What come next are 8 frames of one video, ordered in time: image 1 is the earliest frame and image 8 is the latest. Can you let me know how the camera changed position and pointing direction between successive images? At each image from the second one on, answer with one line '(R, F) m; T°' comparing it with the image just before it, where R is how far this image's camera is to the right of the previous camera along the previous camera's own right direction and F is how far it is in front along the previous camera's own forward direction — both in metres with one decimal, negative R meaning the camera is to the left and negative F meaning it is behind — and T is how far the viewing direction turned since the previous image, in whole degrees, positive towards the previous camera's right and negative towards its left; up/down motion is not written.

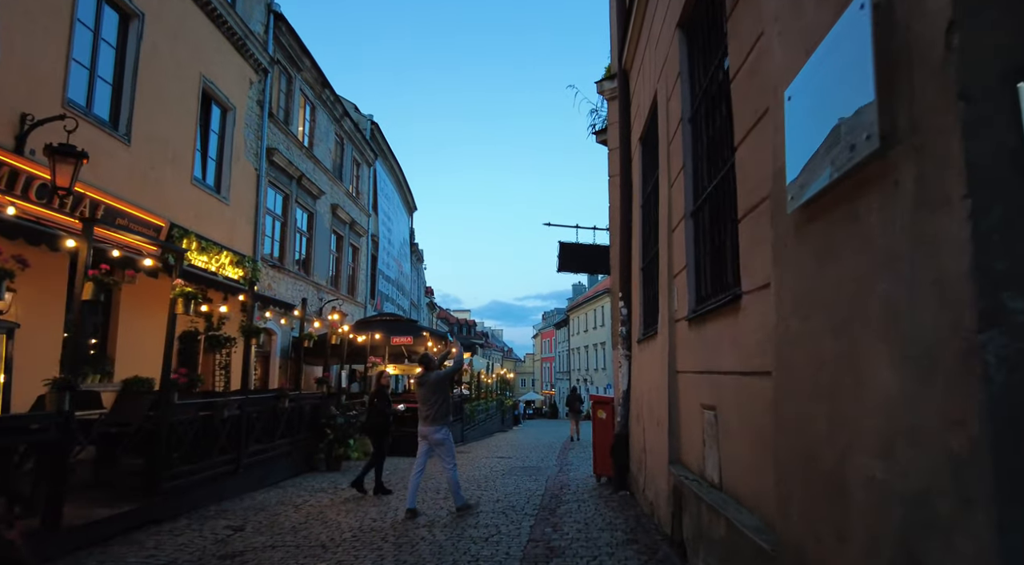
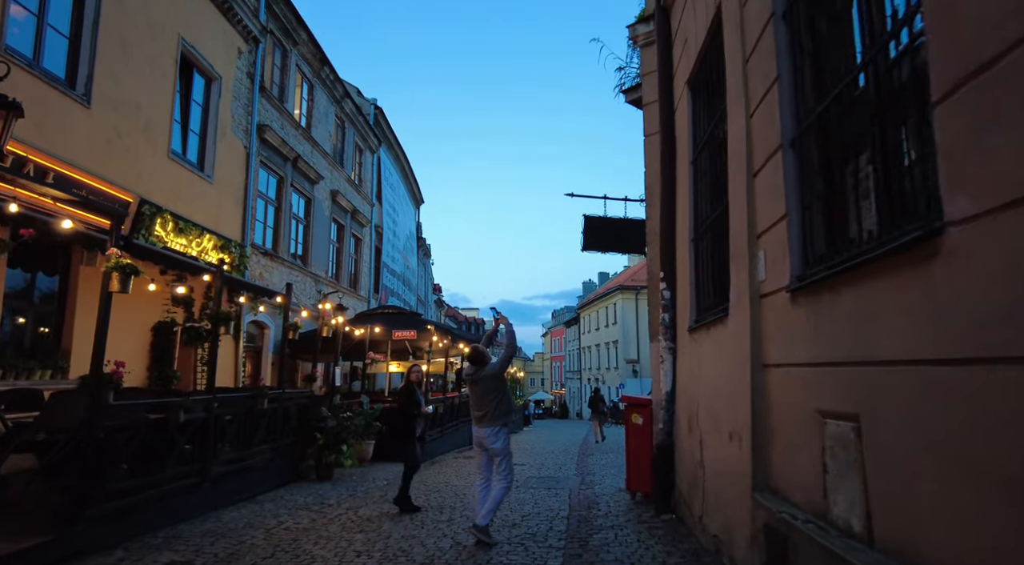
(-0.1, +1.3) m; -1°
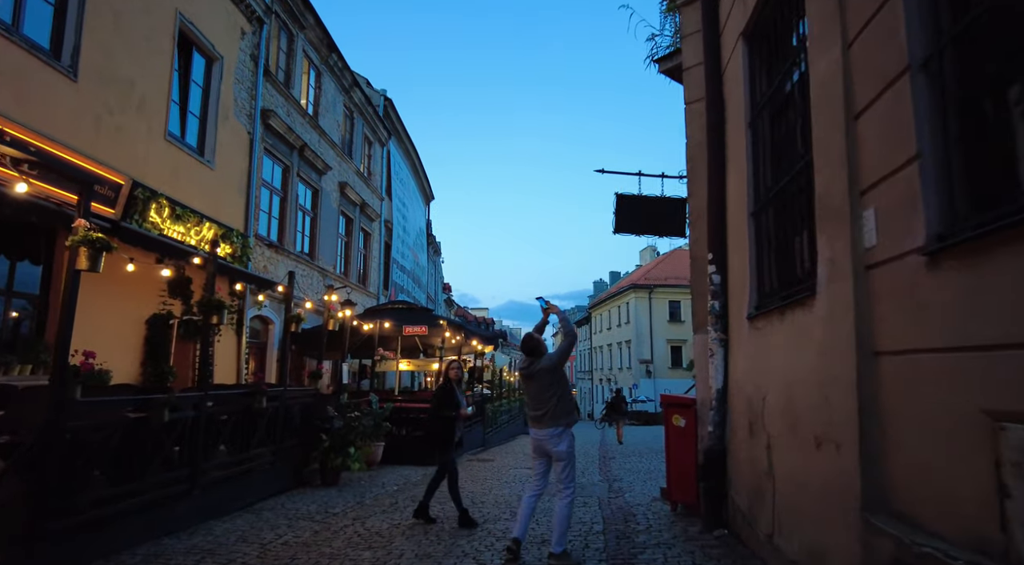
(-0.2, +0.7) m; -1°
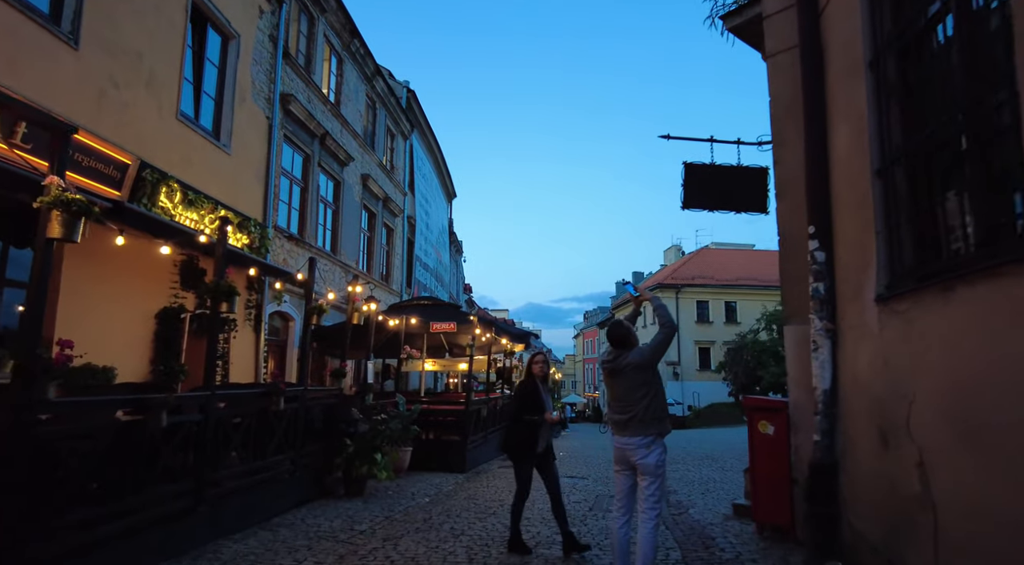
(-0.3, +0.9) m; -2°
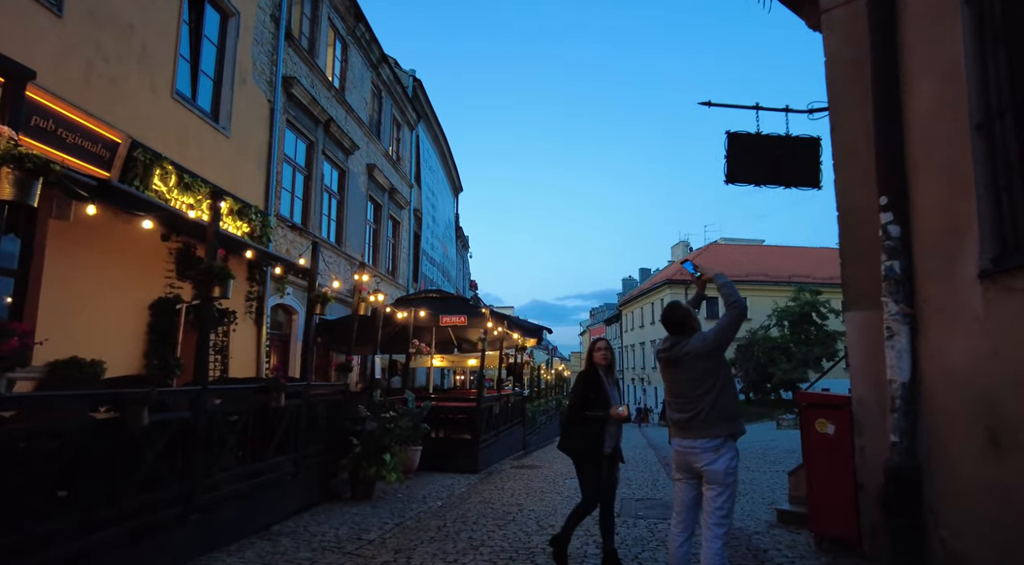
(-0.2, +0.6) m; 0°
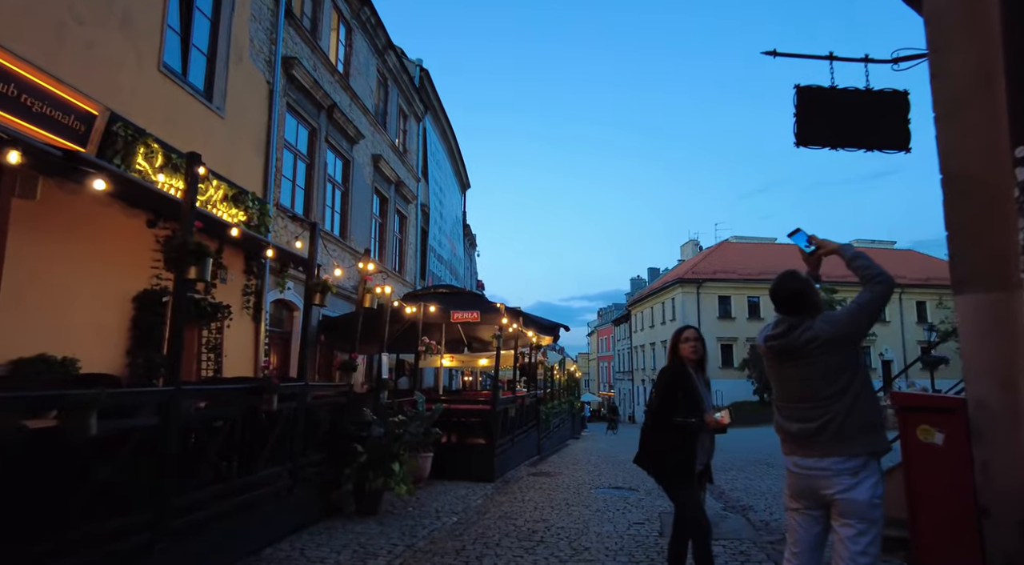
(-0.2, +0.8) m; -1°
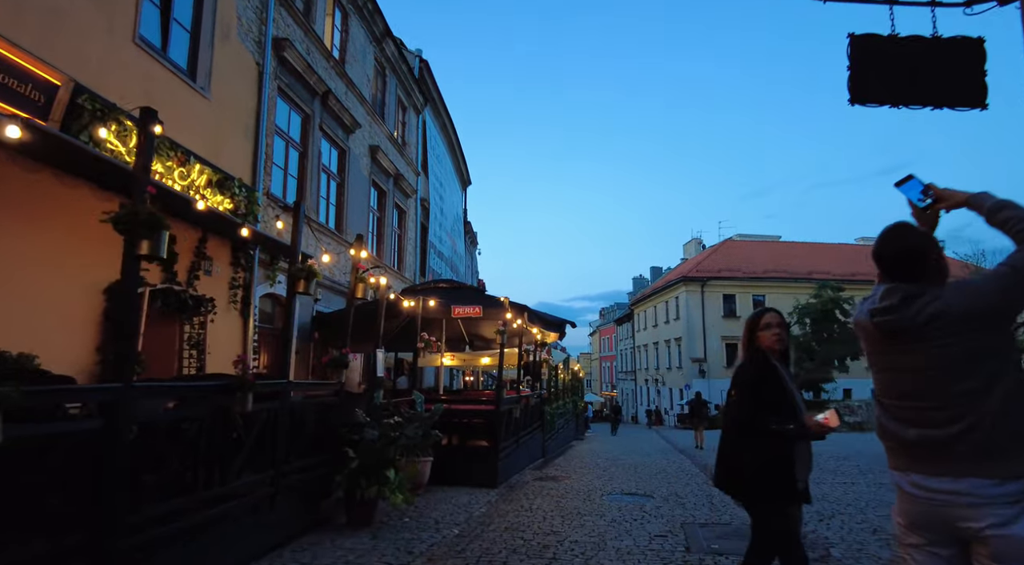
(-0.1, +0.6) m; 0°
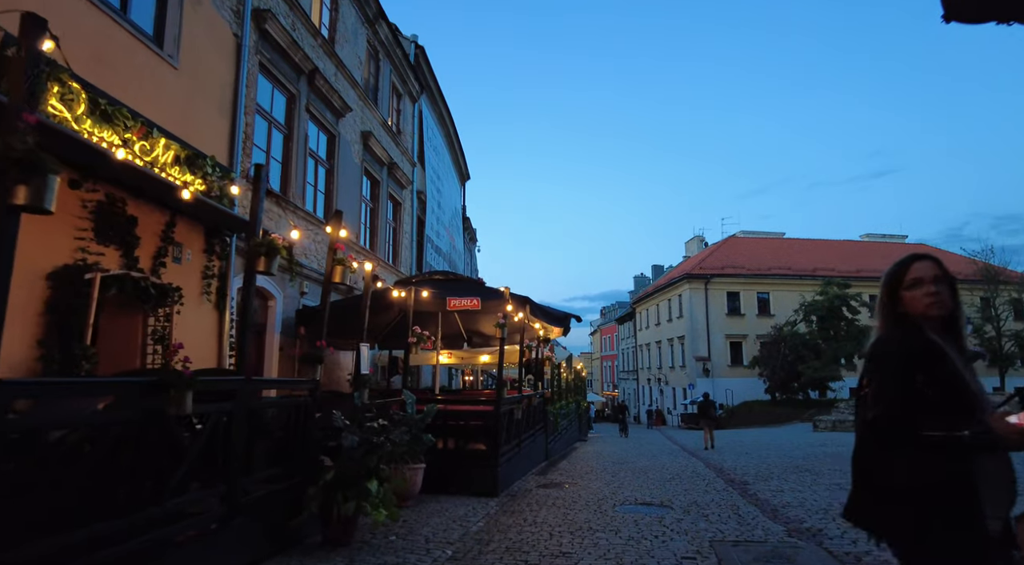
(0.0, +0.8) m; 0°
